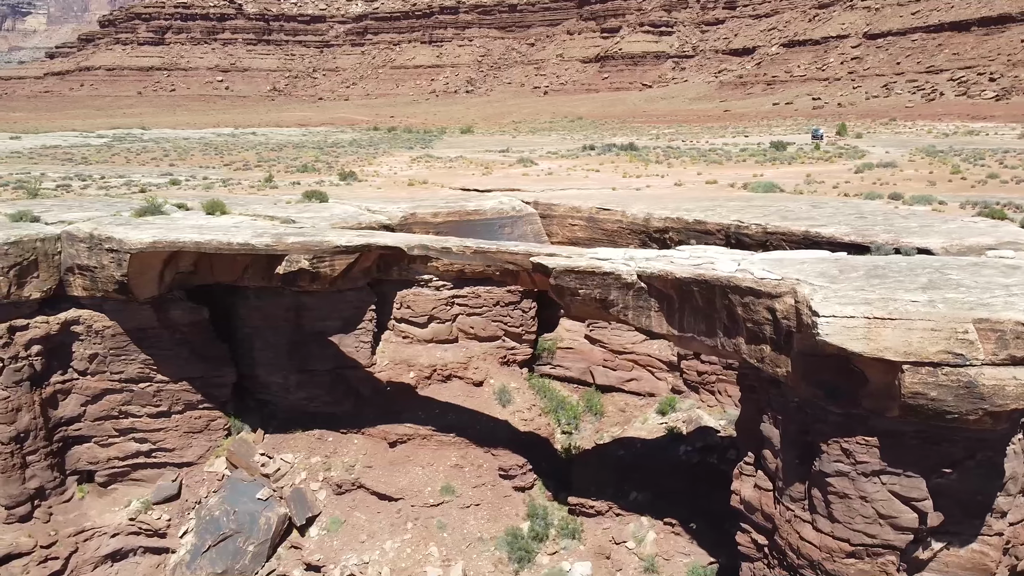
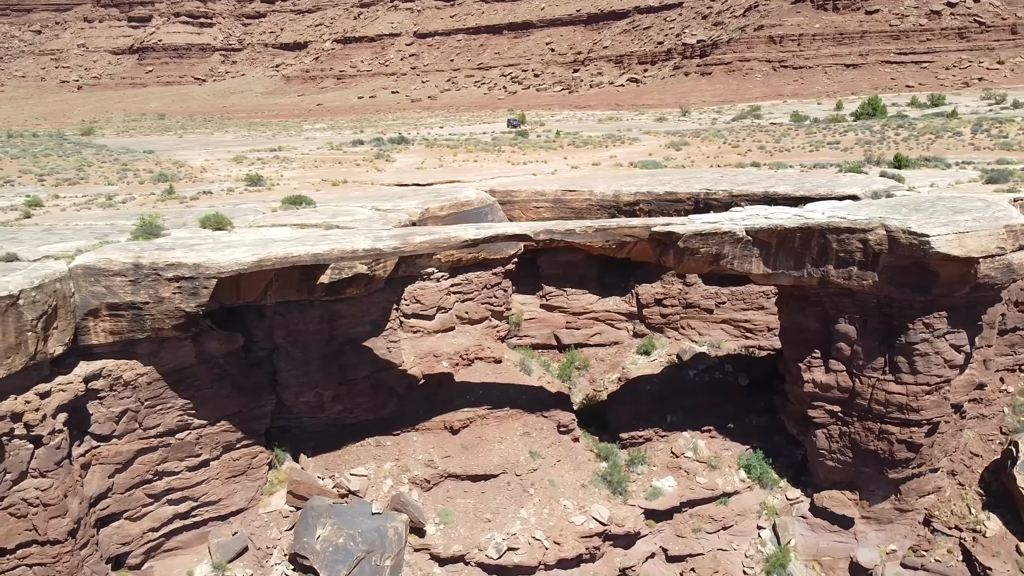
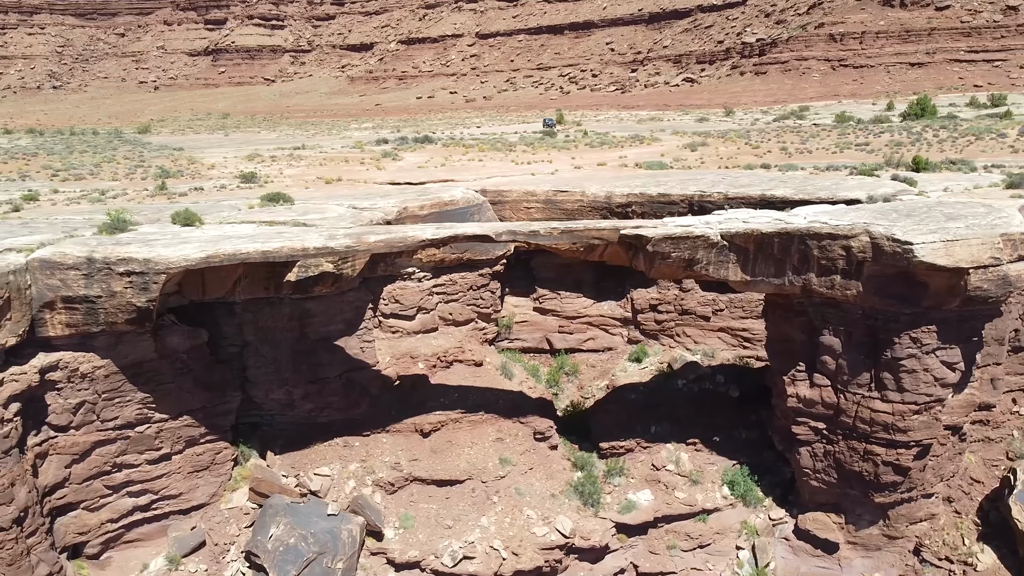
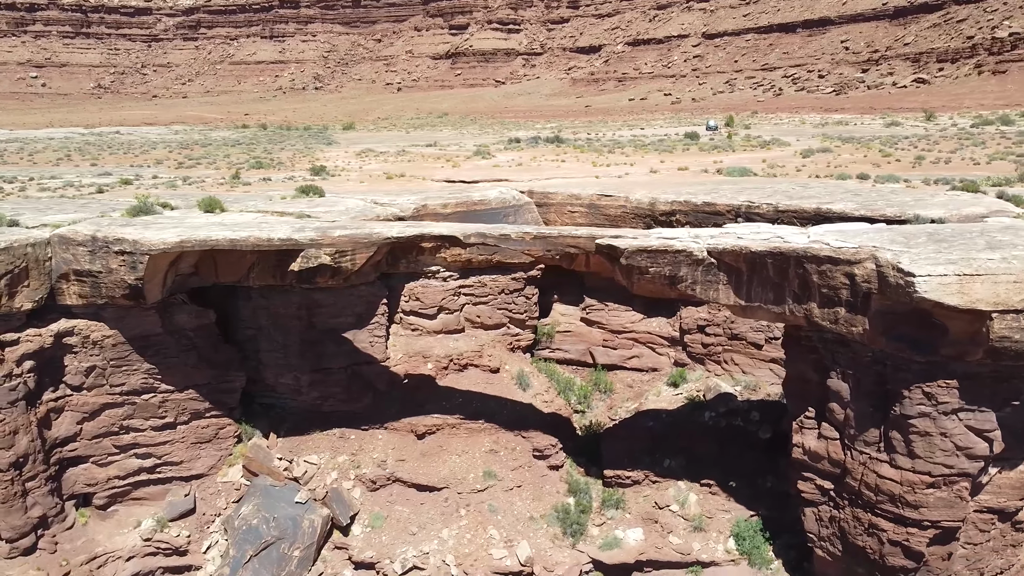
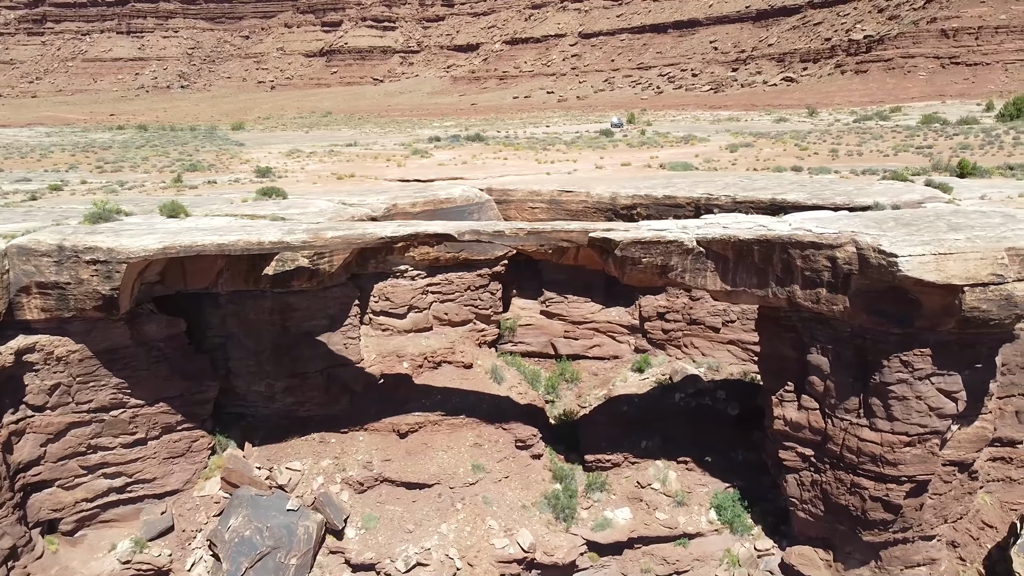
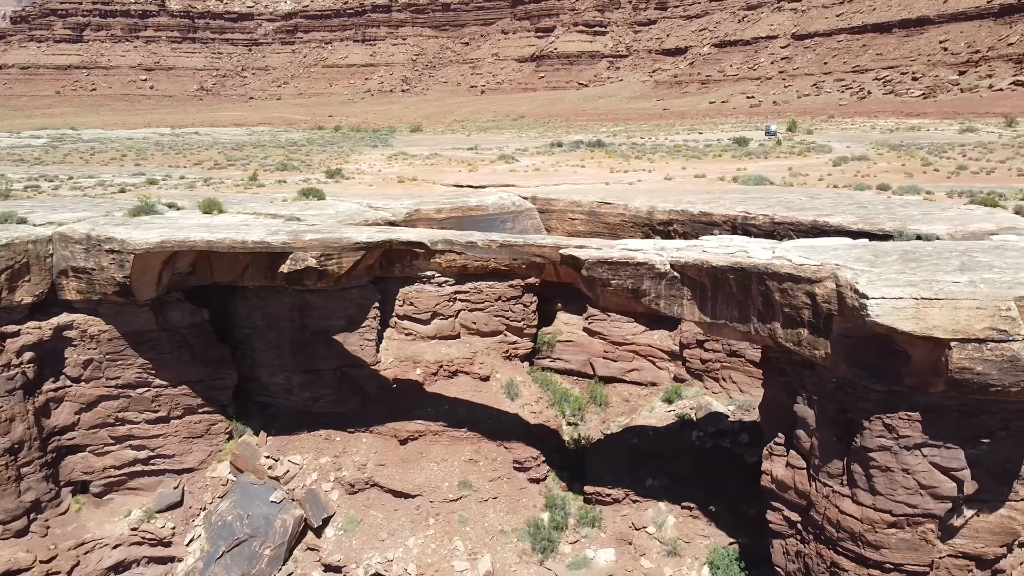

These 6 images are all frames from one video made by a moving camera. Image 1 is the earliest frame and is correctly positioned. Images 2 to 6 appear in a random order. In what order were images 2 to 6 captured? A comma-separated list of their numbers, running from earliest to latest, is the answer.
6, 4, 5, 3, 2
